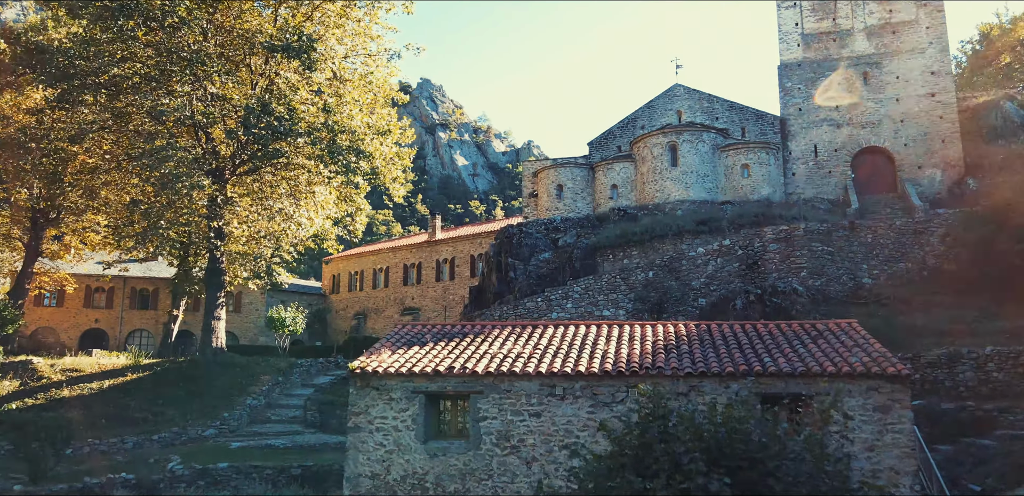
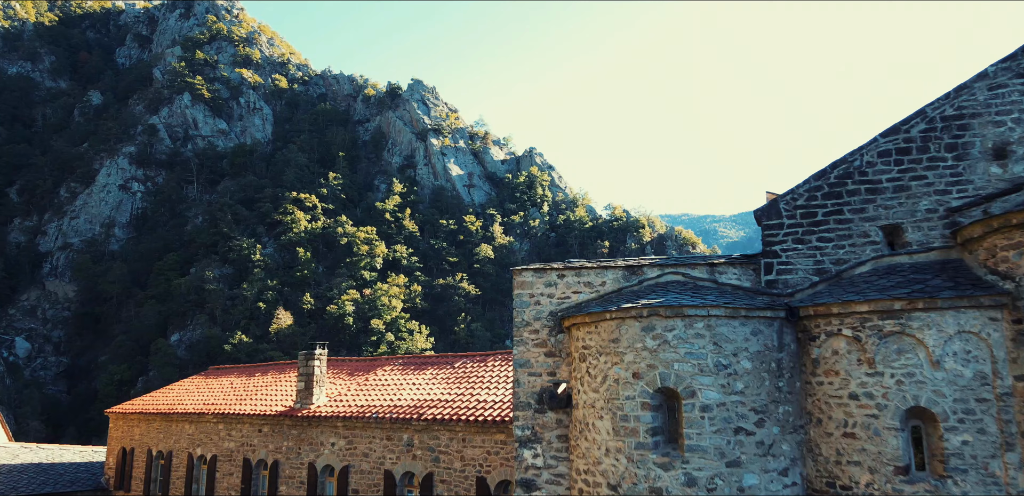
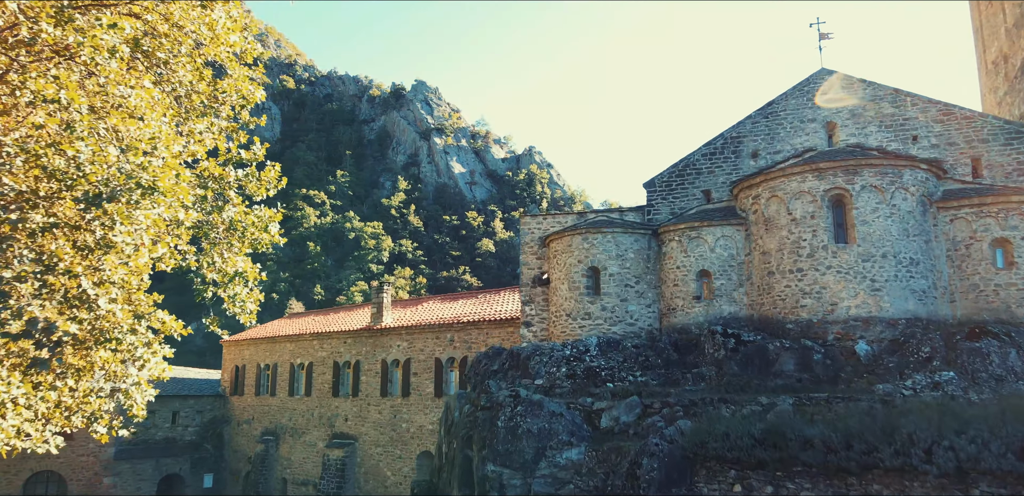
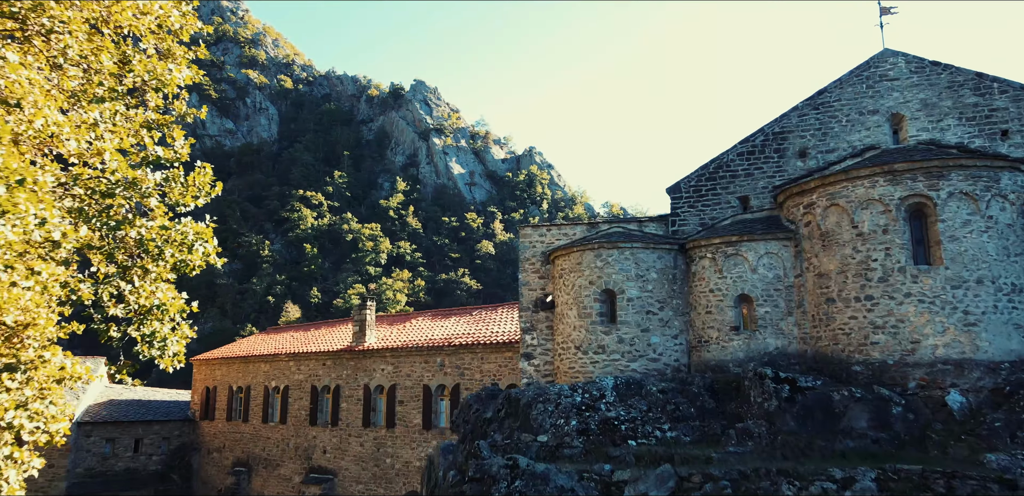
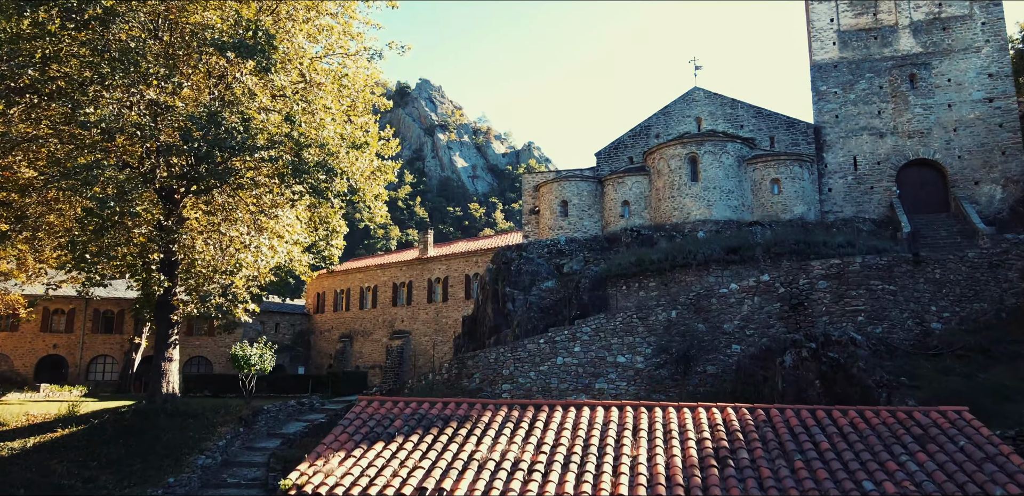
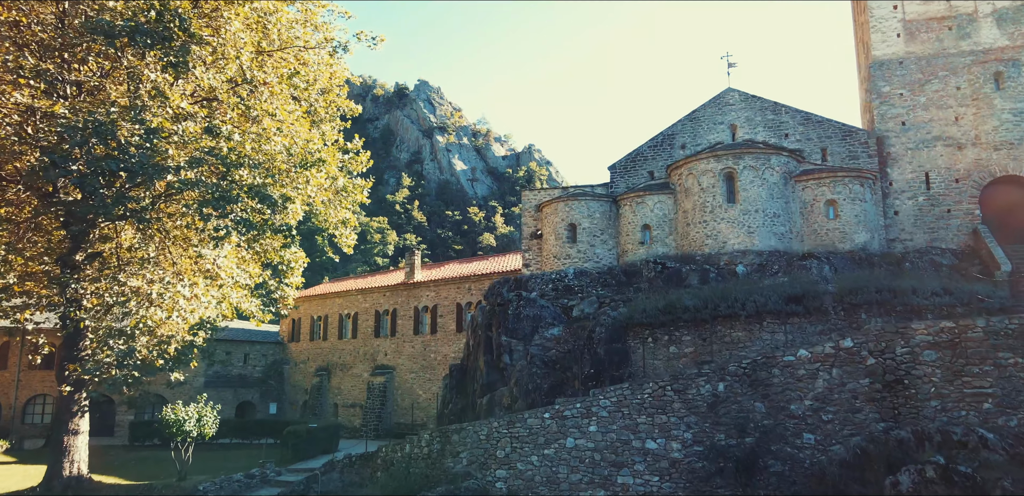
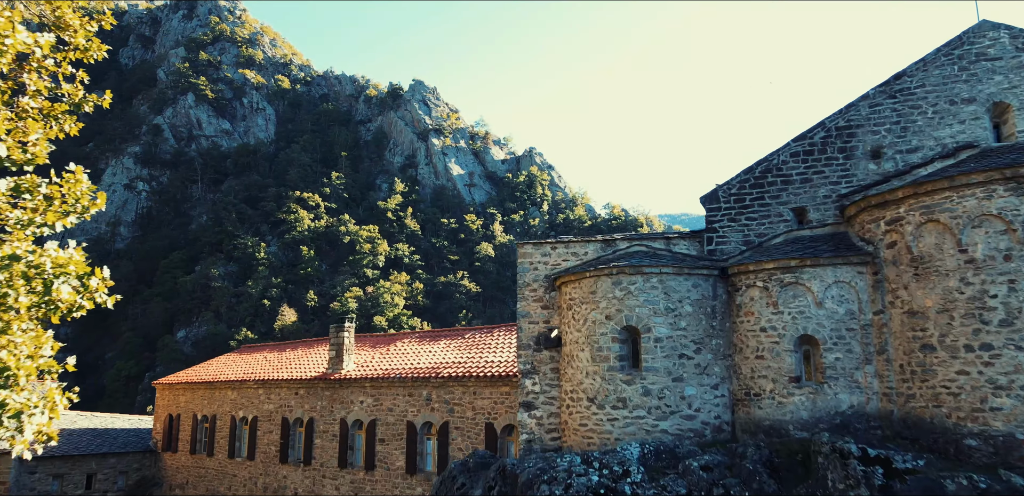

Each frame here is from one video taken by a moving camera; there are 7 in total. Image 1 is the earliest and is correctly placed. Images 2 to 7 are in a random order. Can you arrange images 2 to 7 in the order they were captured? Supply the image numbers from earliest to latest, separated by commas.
5, 6, 3, 4, 7, 2
